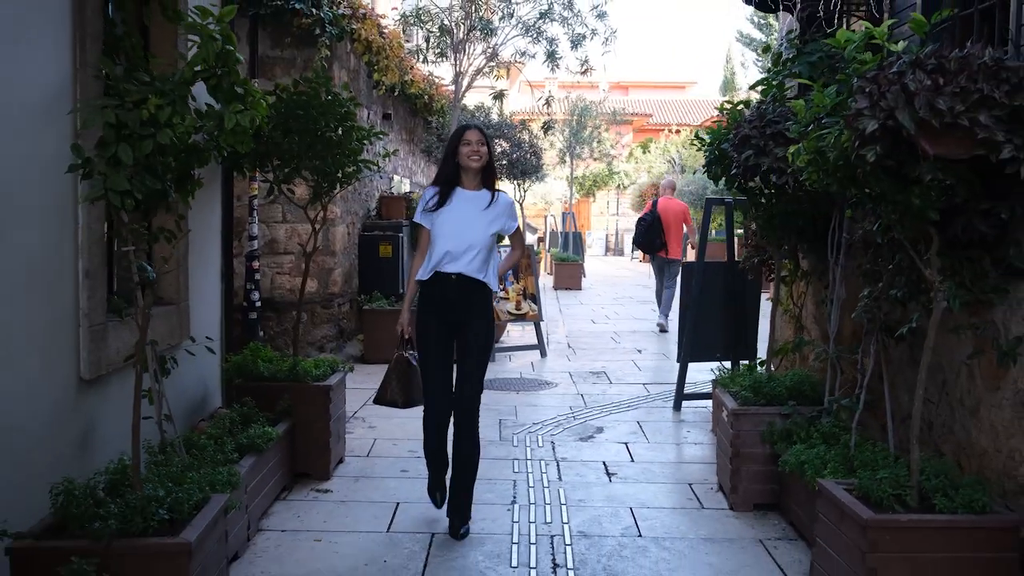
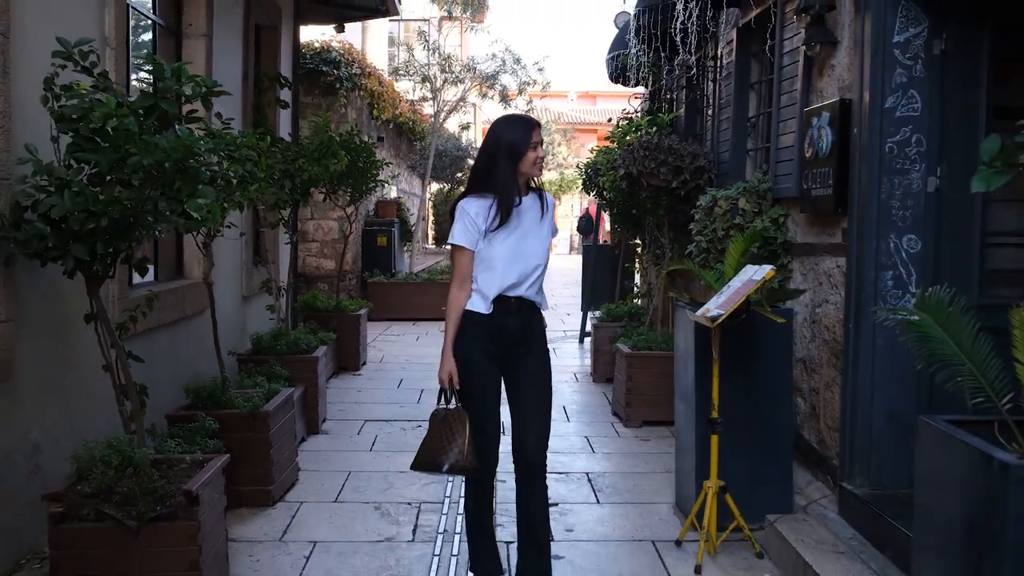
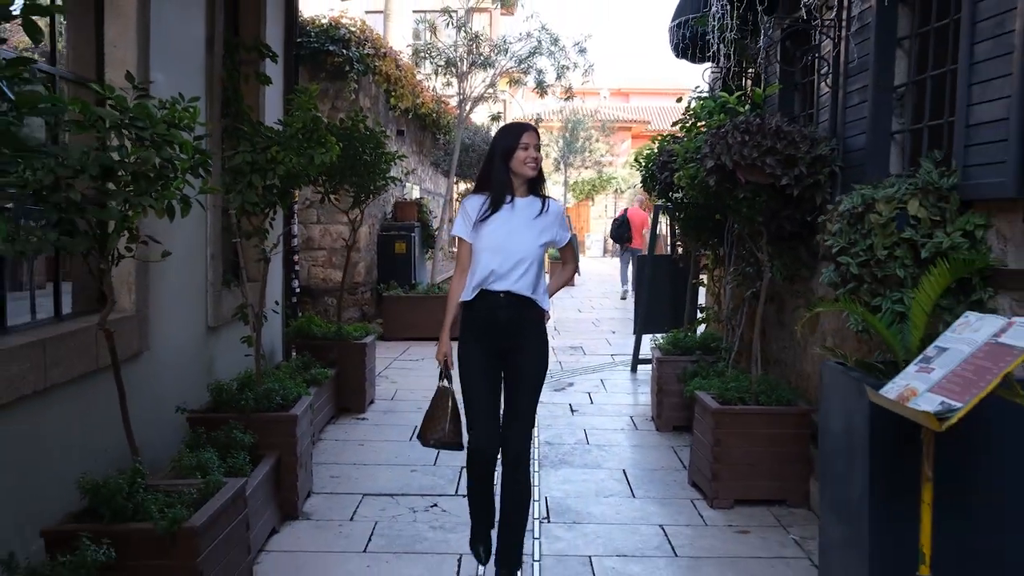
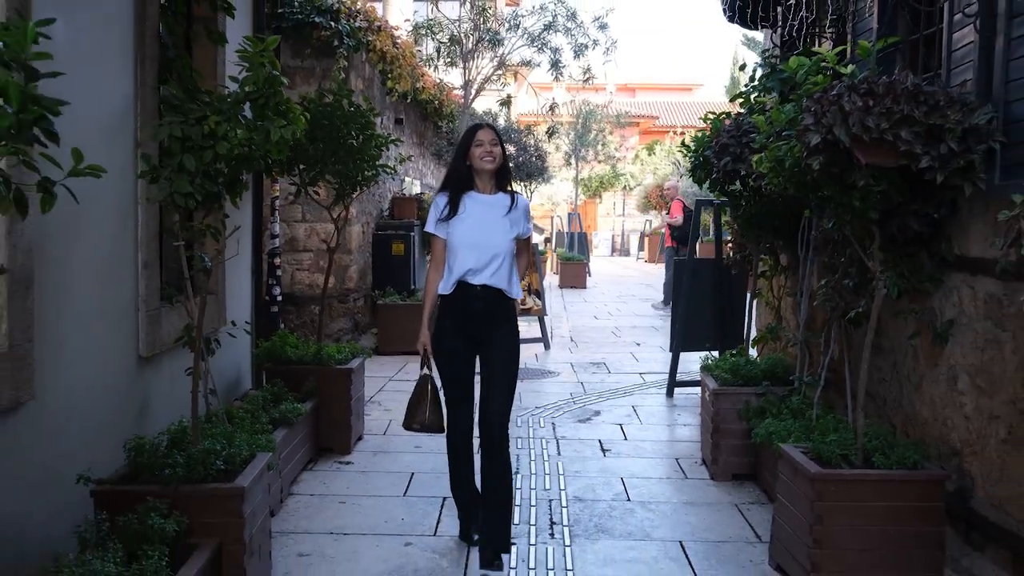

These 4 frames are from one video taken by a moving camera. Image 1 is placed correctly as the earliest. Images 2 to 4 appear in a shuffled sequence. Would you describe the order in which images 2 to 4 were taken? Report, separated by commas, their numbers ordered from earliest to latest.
4, 3, 2
